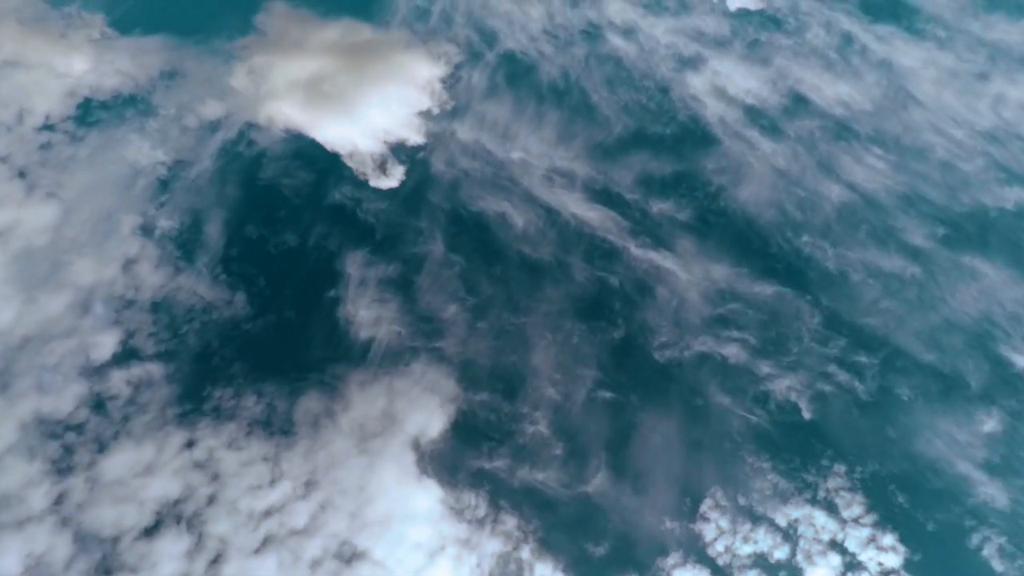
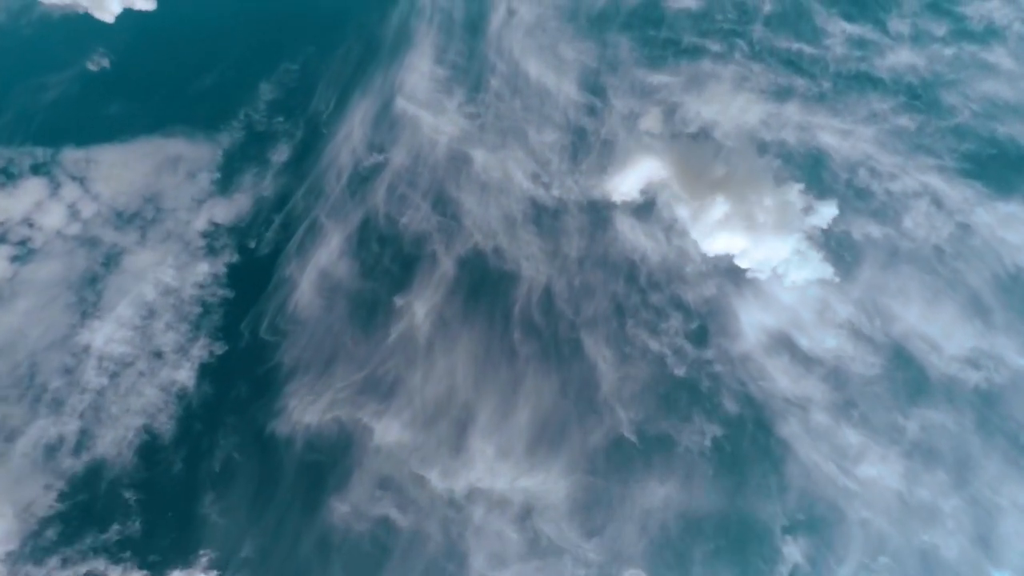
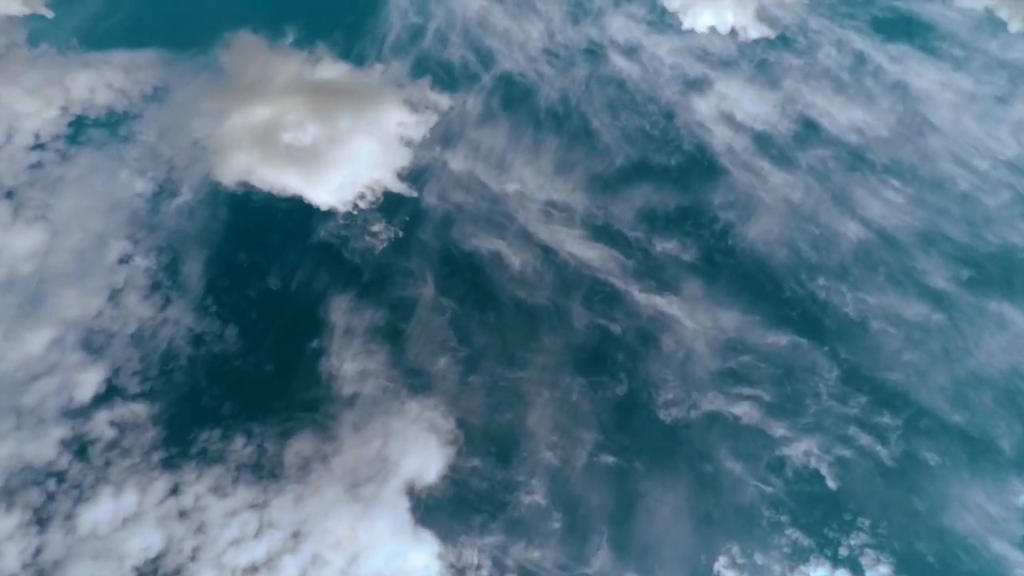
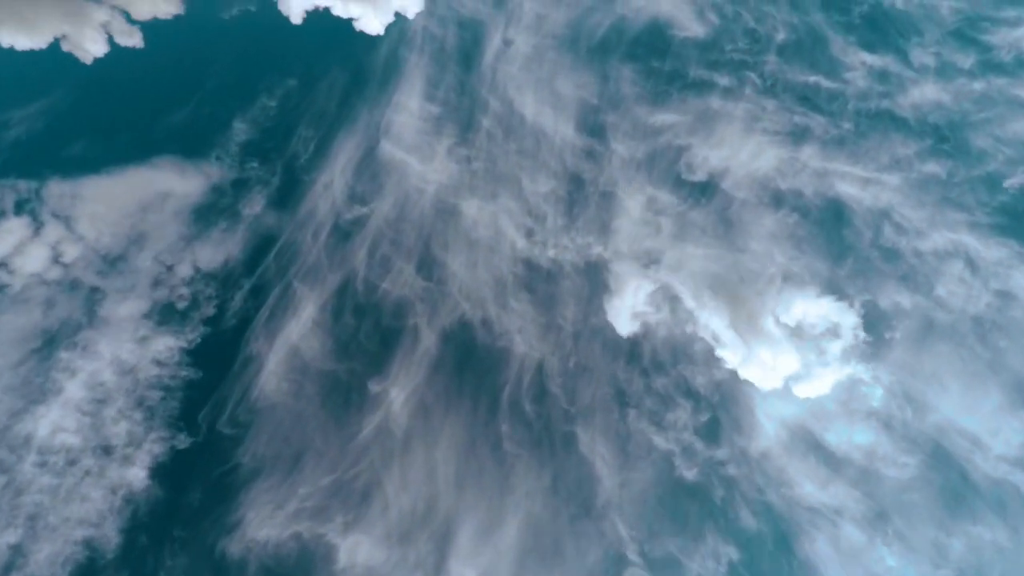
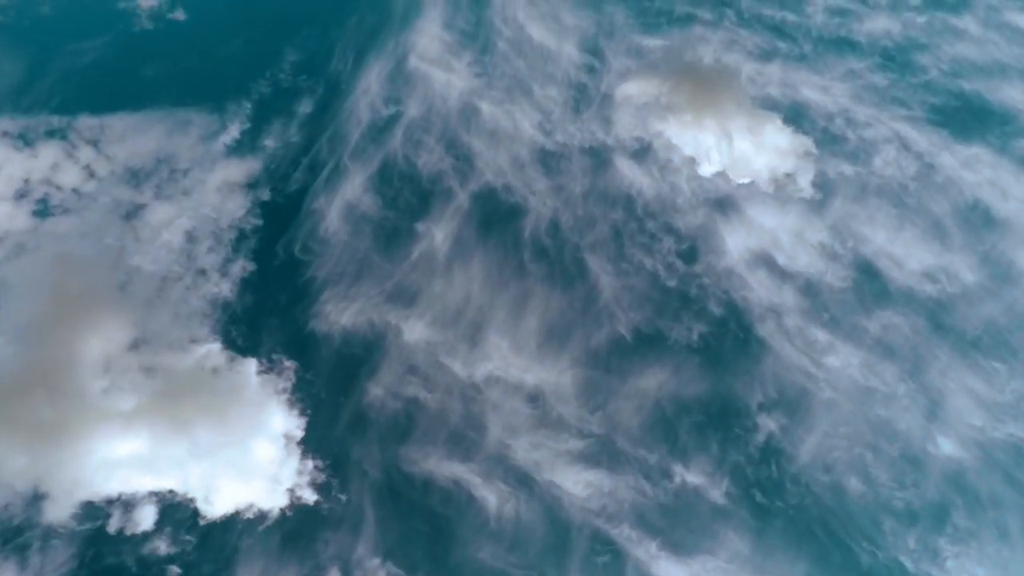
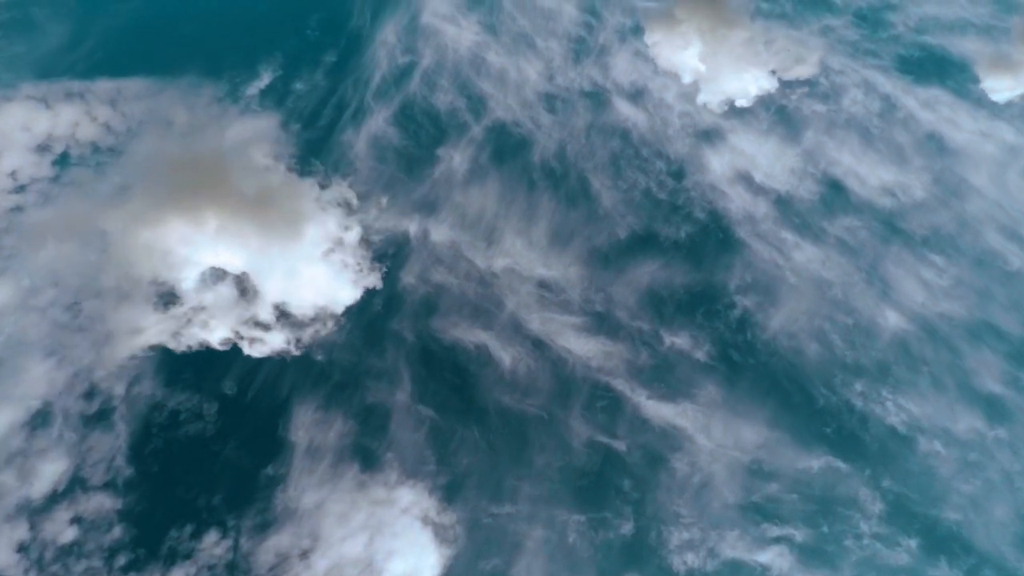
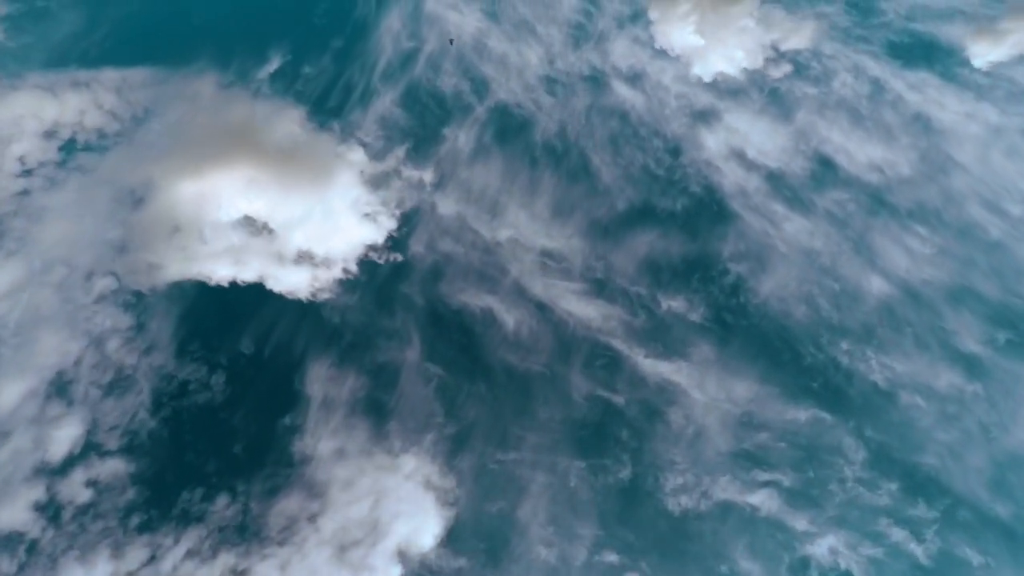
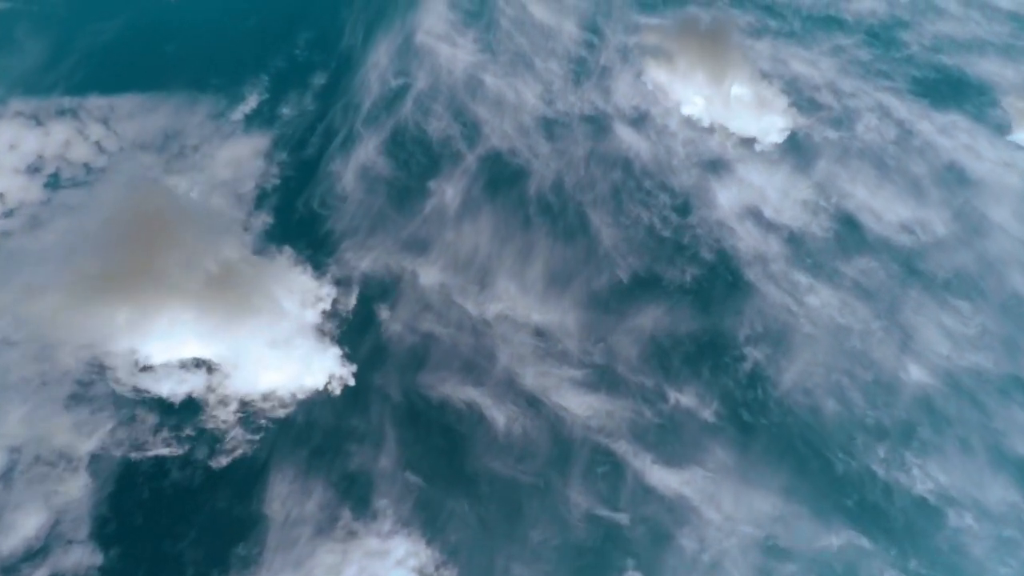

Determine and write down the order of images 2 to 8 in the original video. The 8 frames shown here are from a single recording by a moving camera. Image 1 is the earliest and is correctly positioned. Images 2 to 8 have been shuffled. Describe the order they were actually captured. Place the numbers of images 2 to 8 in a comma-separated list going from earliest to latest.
3, 7, 6, 8, 5, 2, 4
